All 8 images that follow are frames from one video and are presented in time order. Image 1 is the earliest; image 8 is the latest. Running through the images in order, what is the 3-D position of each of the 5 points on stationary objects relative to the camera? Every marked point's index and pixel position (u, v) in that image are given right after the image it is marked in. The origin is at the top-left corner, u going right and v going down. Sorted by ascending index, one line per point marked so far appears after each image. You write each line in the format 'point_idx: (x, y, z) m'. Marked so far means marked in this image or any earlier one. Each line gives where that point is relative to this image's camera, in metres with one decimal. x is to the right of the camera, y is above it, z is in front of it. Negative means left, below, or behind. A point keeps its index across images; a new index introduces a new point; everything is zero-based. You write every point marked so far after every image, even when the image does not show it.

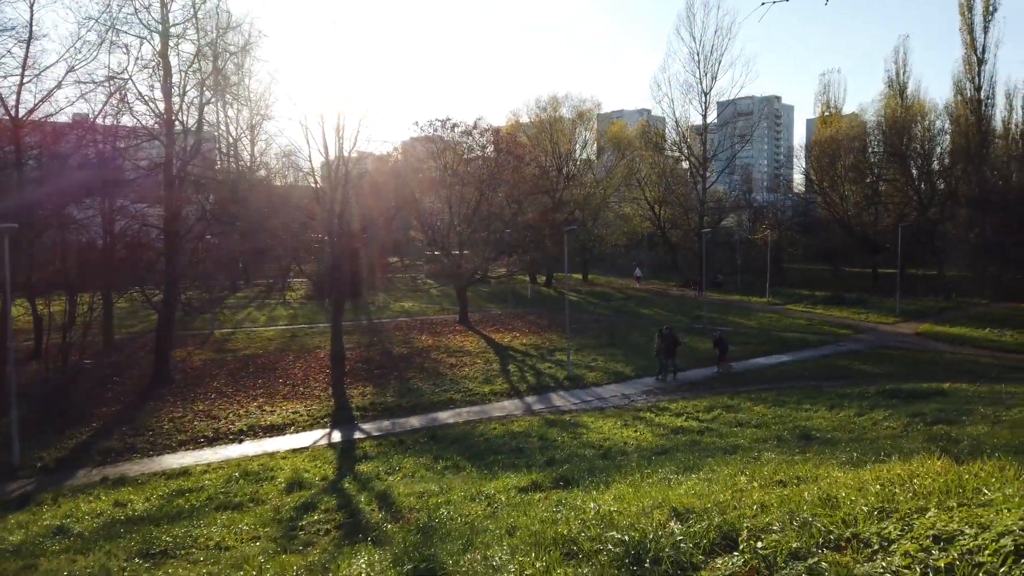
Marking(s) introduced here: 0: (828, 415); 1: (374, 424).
0: (+5.9, -2.3, +13.1) m
1: (-3.3, -3.2, +16.8) m
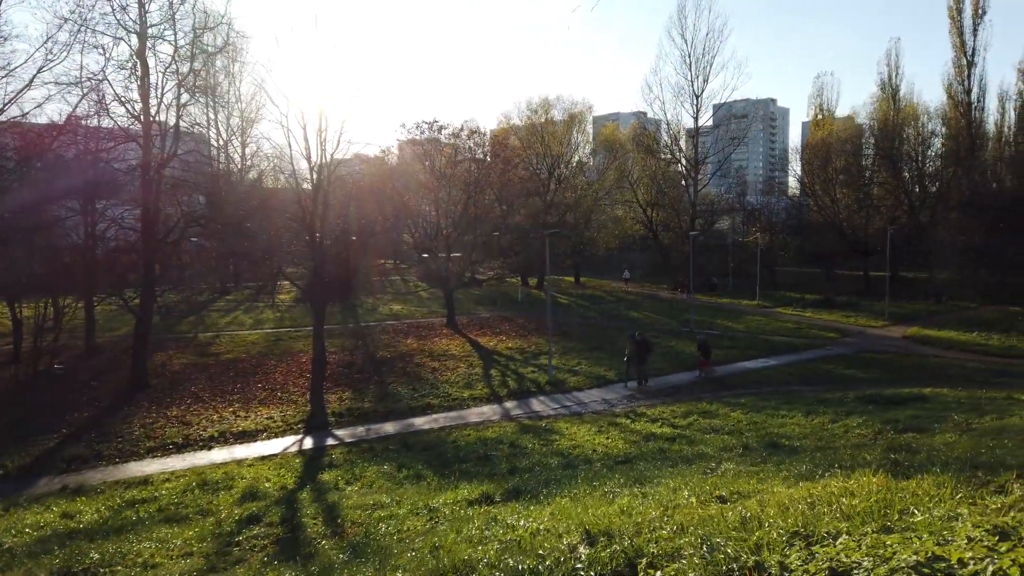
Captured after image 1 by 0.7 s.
0: (+5.3, -2.4, +12.9) m
1: (-3.8, -3.3, +16.6) m
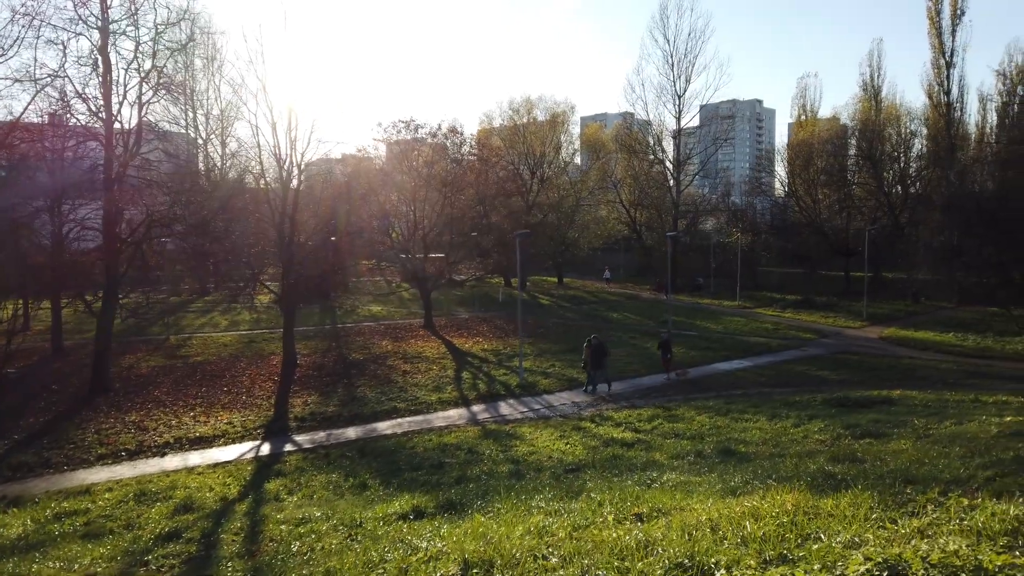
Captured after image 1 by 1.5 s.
0: (+4.5, -2.5, +12.7) m
1: (-4.7, -3.4, +16.2) m
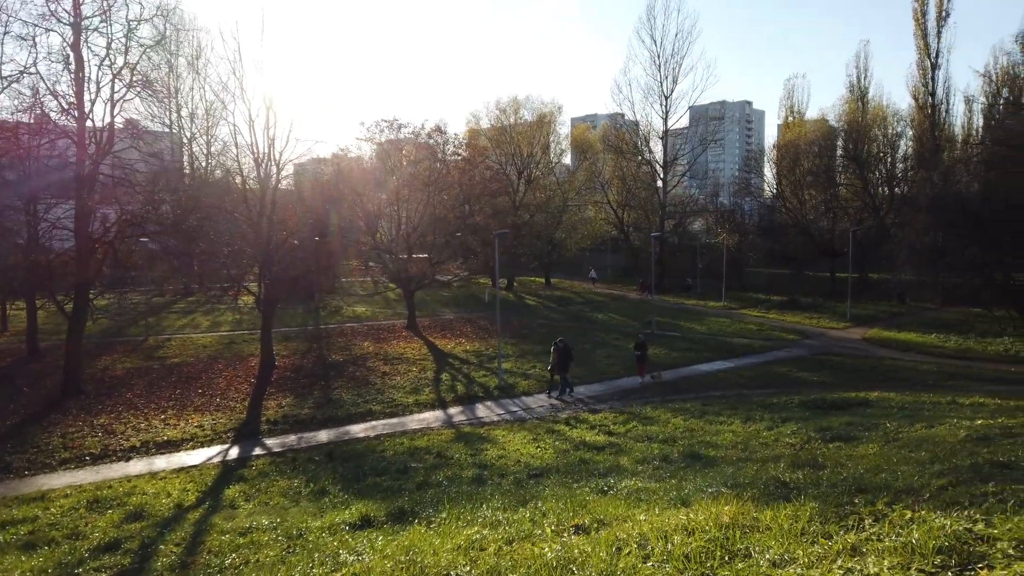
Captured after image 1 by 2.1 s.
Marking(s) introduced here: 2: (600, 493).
0: (+4.0, -2.5, +12.5) m
1: (-5.2, -3.4, +16.0) m
2: (+0.8, -1.9, +6.7) m
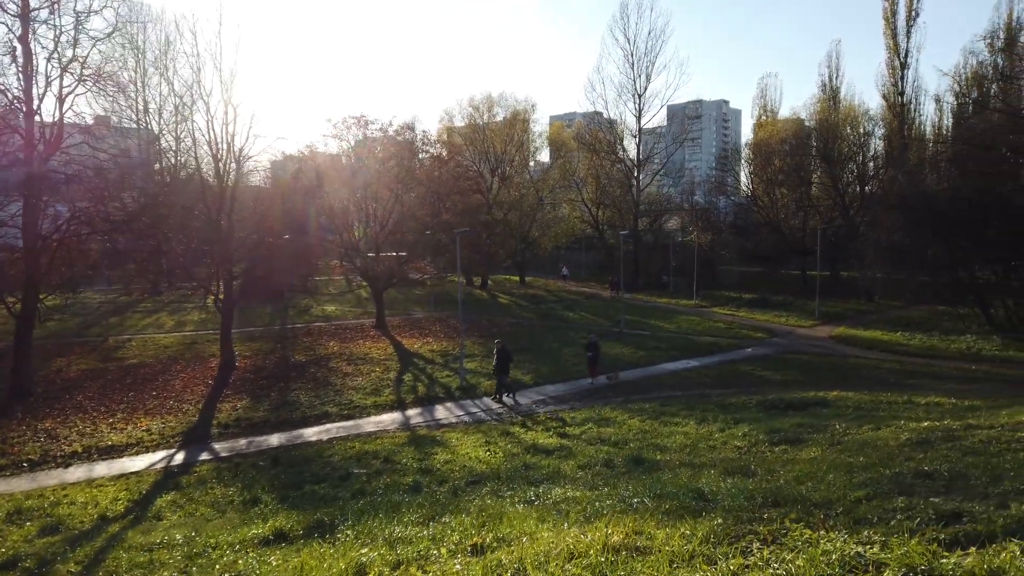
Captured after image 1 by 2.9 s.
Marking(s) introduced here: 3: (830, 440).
0: (+3.1, -2.5, +12.4) m
1: (-6.2, -3.4, +15.5) m
2: (+0.1, -2.0, +6.5) m
3: (+4.2, -2.0, +9.4) m
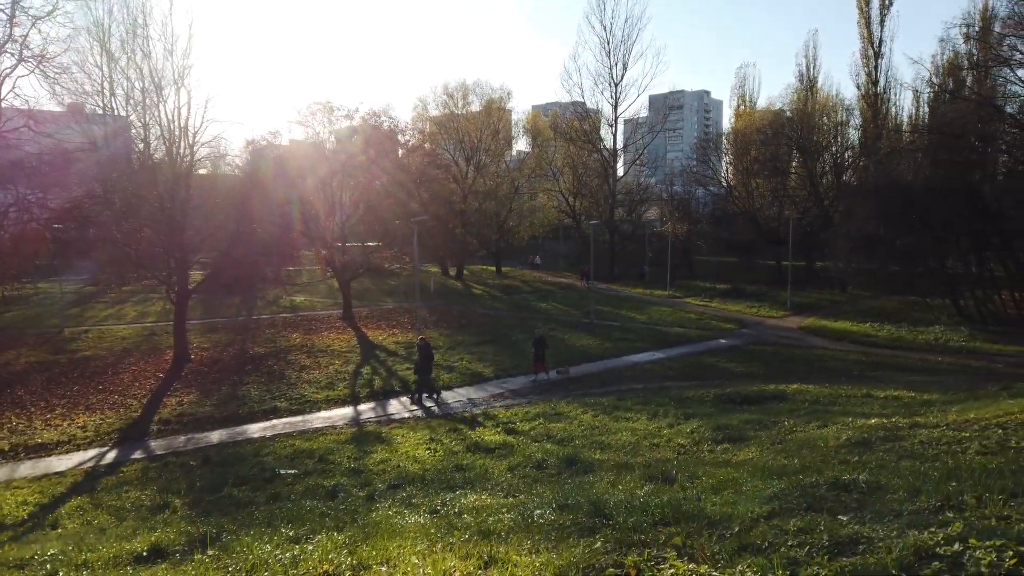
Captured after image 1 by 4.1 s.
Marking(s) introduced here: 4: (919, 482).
0: (+2.2, -2.3, +11.9) m
1: (-7.2, -3.2, +14.9) m
2: (-0.7, -1.9, +5.9) m
3: (+3.3, -1.9, +9.0) m
4: (+2.7, -1.3, +4.8) m
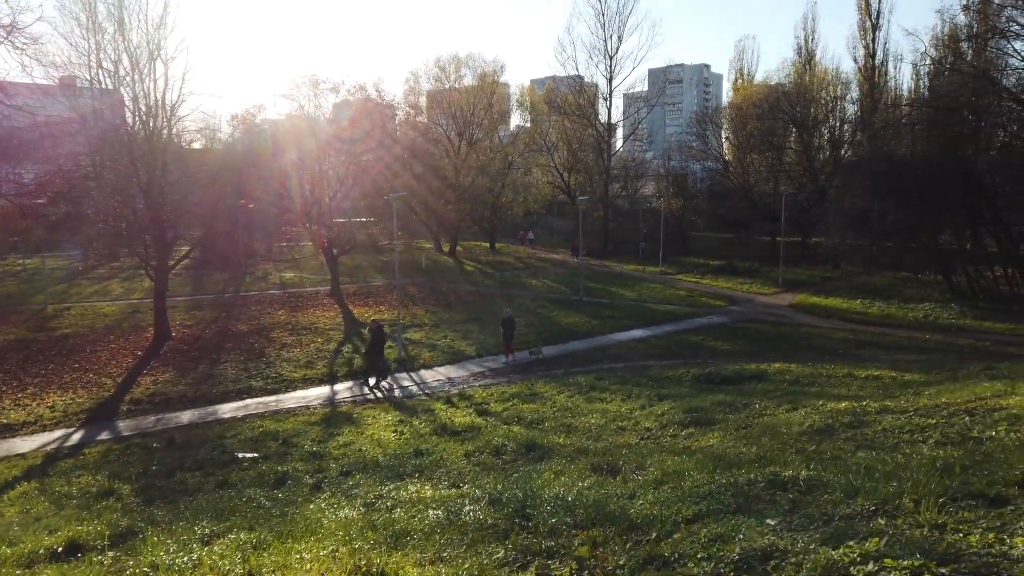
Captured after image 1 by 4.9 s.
0: (+1.7, -2.0, +11.7) m
1: (-7.8, -2.7, +14.6) m
2: (-1.2, -1.7, +5.7) m
3: (+2.8, -1.6, +8.7) m
4: (+2.2, -1.2, +4.5) m
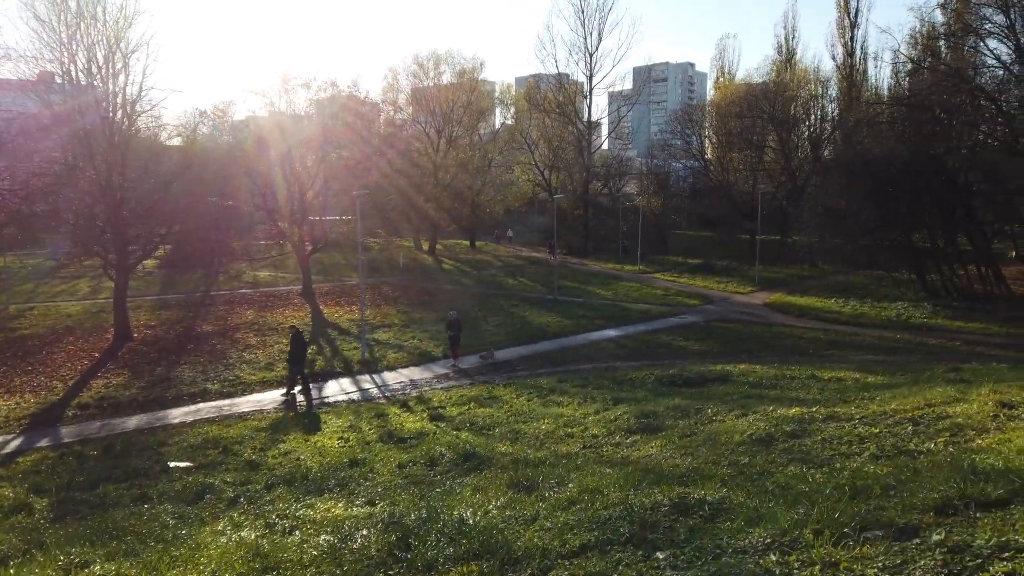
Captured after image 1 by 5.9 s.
0: (+0.9, -2.0, +11.3) m
1: (-8.6, -2.7, +14.1) m
2: (-1.9, -1.8, +5.3) m
3: (+2.1, -1.7, +8.4) m
4: (+1.6, -1.2, +4.2) m
